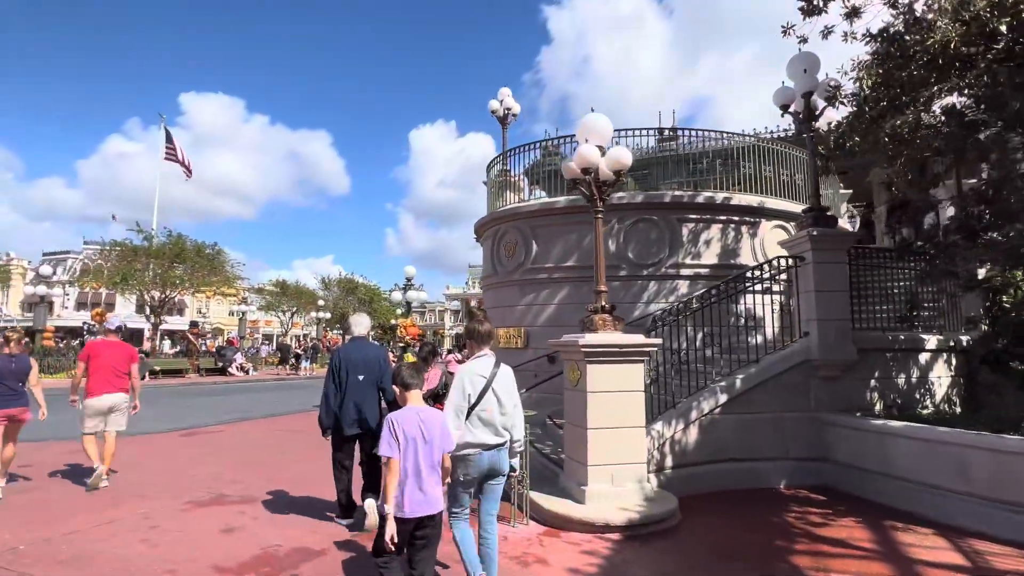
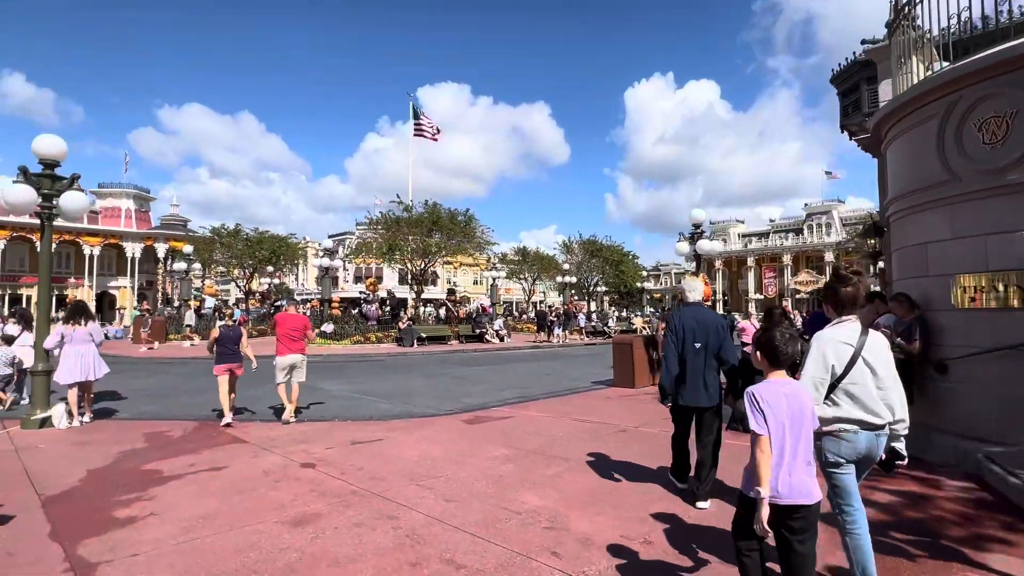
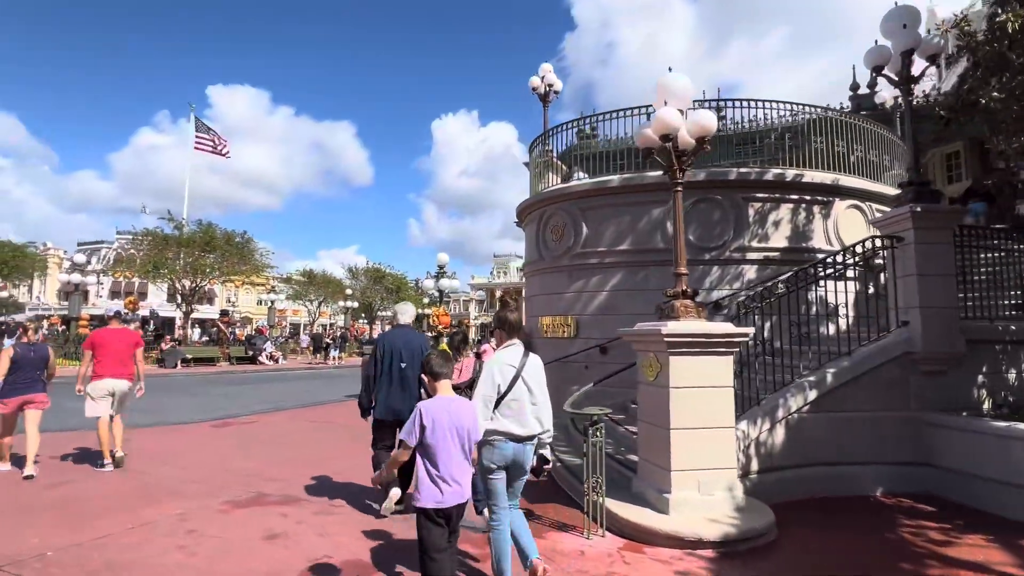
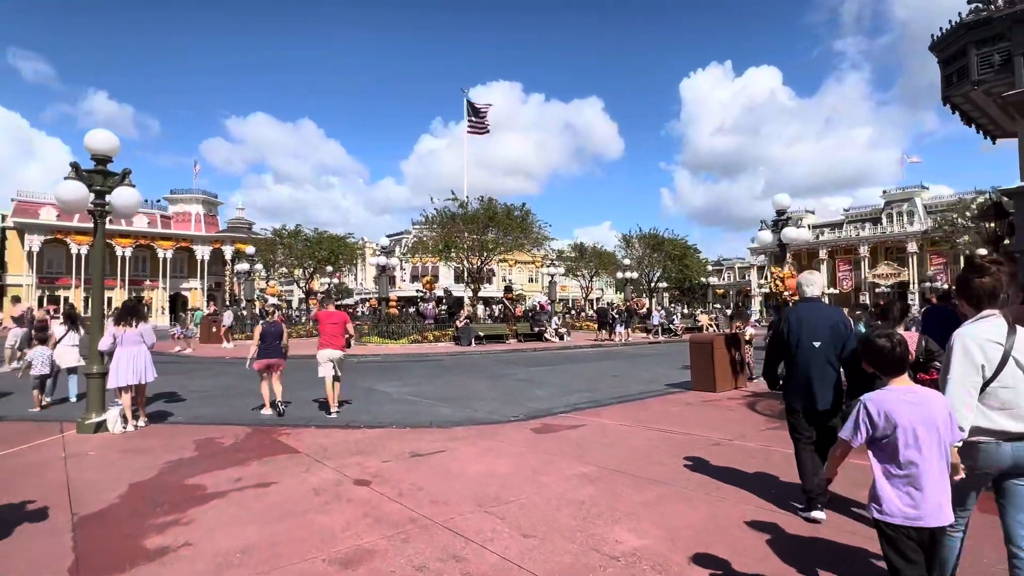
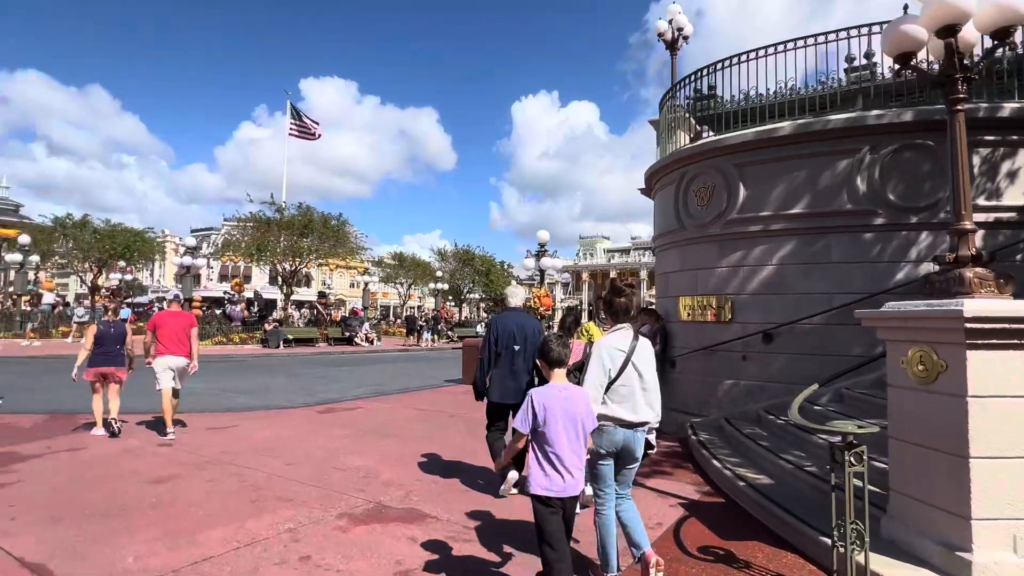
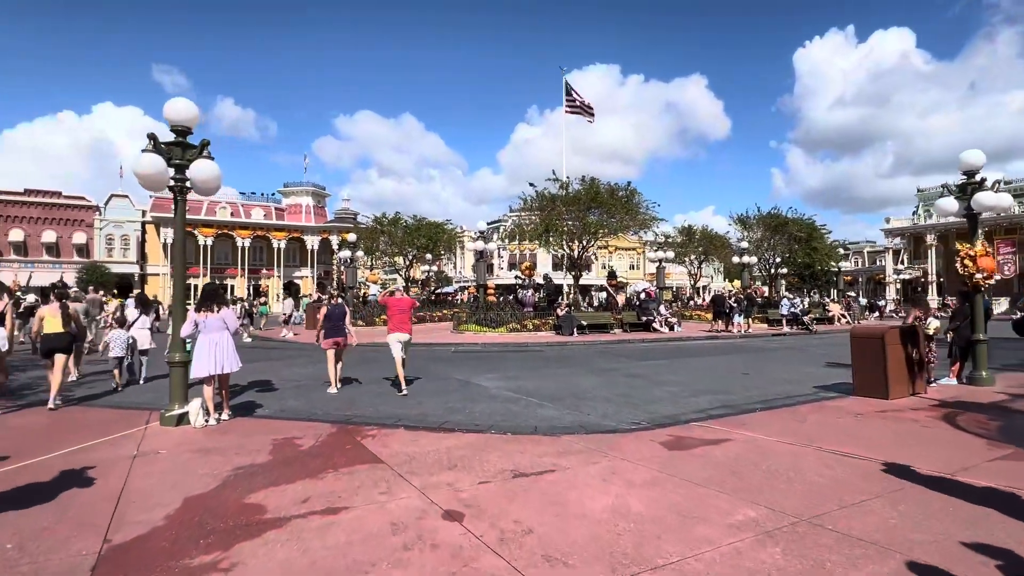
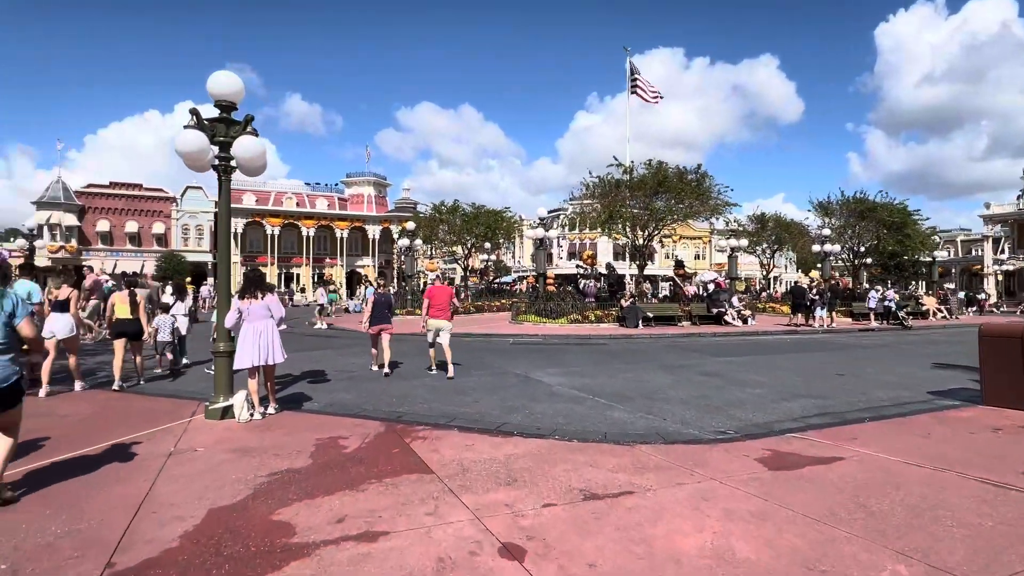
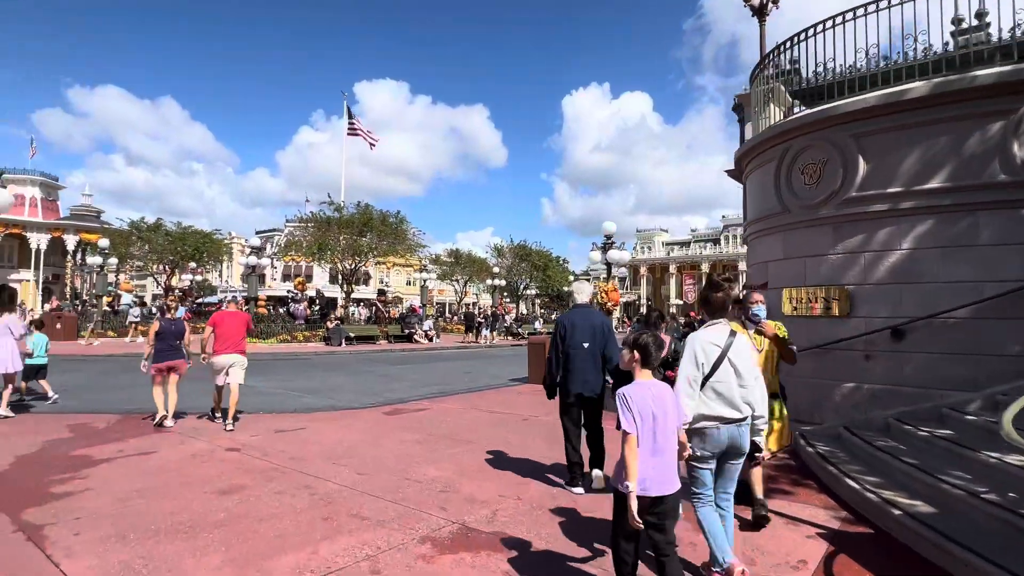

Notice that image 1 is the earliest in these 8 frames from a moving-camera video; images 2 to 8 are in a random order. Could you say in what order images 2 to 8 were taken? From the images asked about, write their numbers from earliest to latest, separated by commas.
3, 5, 8, 2, 4, 6, 7
